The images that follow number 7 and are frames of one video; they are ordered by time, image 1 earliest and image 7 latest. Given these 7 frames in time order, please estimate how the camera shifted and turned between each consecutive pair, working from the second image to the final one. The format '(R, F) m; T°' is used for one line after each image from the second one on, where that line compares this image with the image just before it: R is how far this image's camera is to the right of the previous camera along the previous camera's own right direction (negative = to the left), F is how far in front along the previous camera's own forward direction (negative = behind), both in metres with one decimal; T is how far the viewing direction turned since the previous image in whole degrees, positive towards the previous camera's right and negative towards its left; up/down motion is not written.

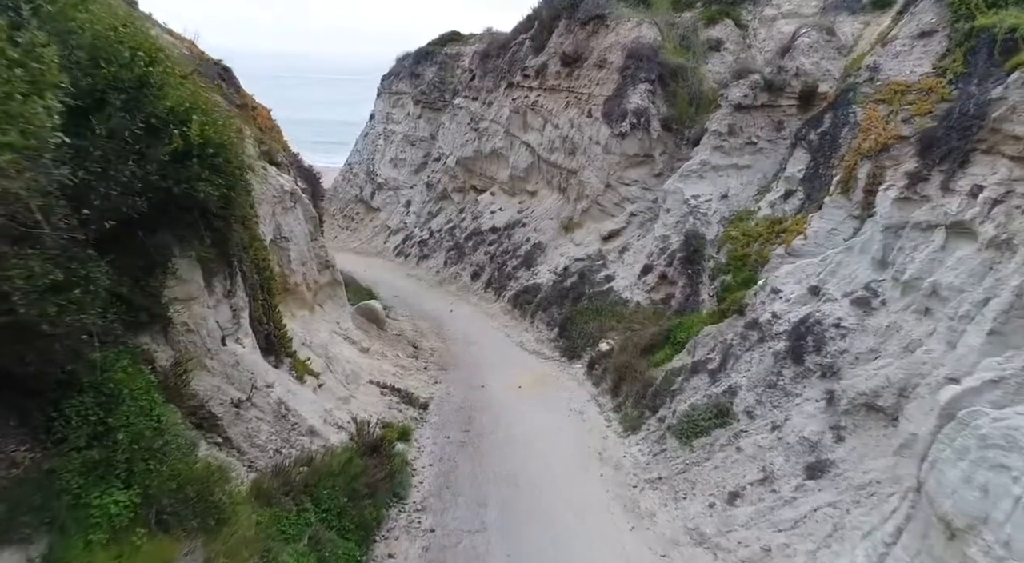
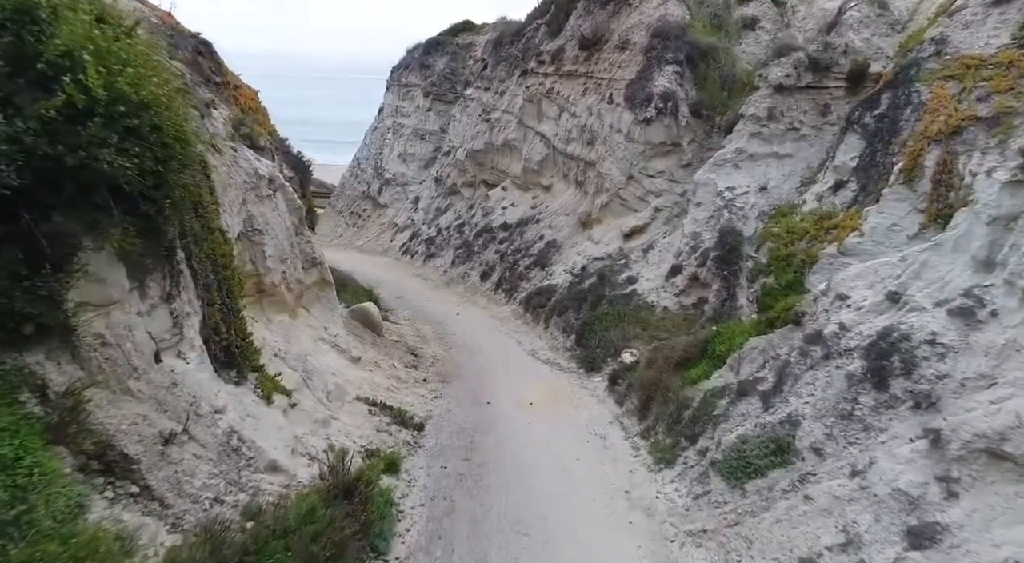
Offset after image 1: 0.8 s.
(+0.1, +2.5) m; -1°
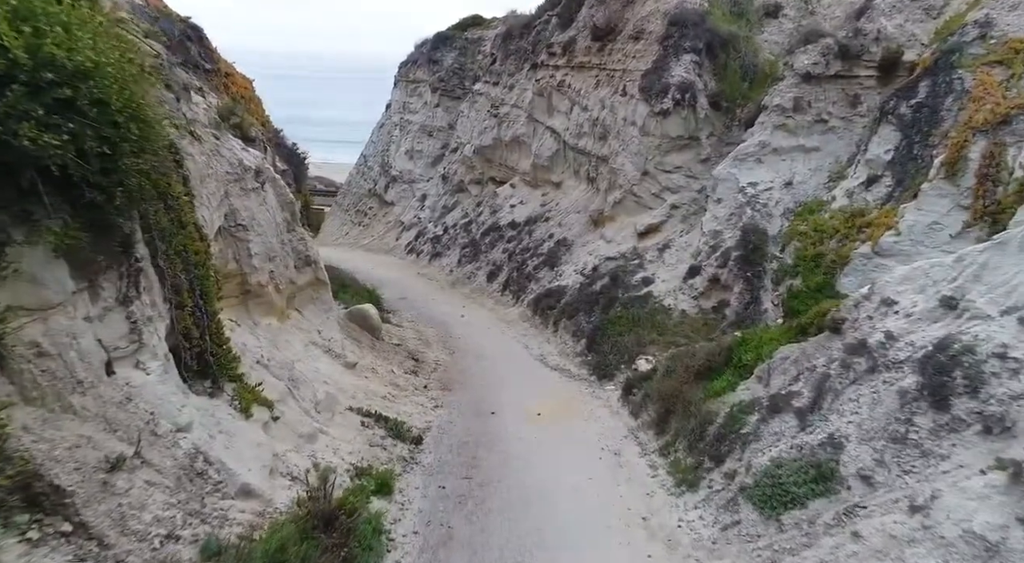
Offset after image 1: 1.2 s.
(+0.1, +1.2) m; -1°
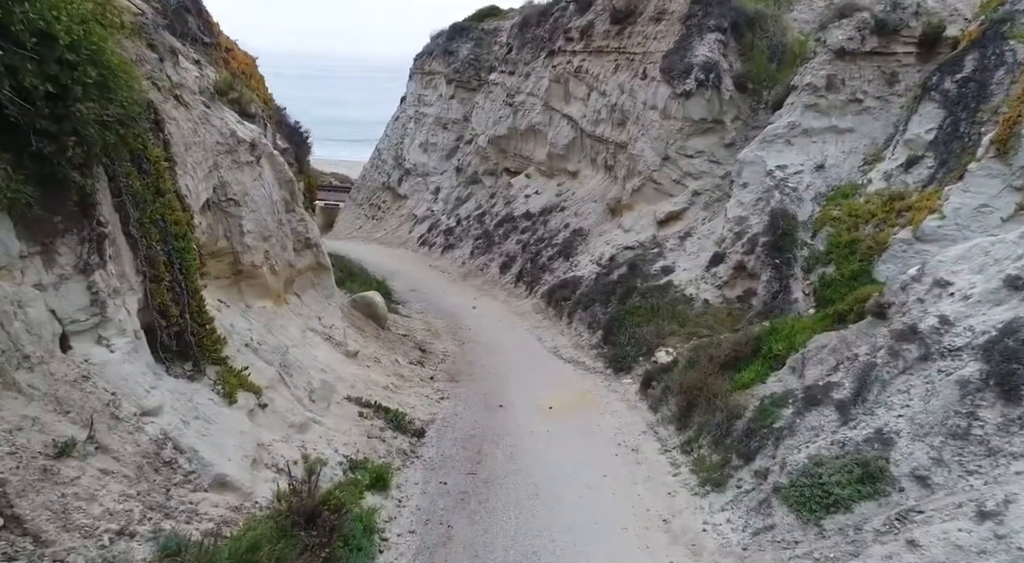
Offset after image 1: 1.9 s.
(+0.1, +1.0) m; -1°
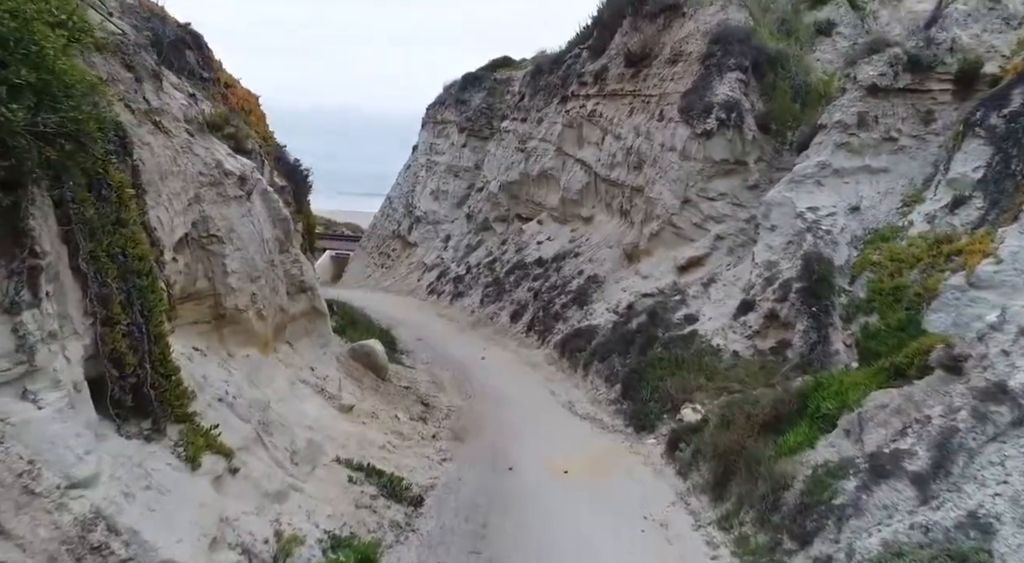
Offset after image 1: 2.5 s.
(0.0, +1.4) m; -1°
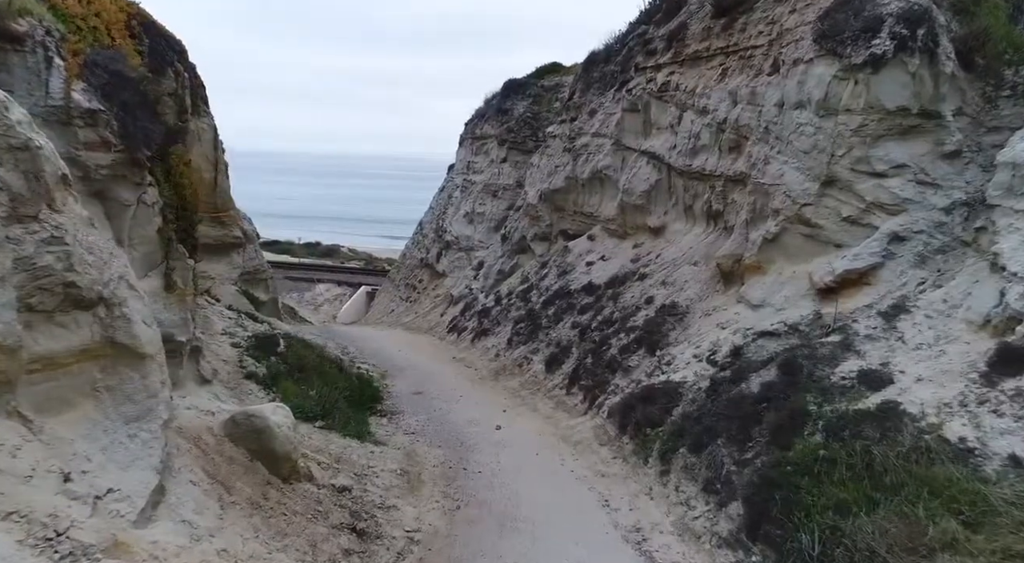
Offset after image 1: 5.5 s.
(+0.4, +8.5) m; -4°
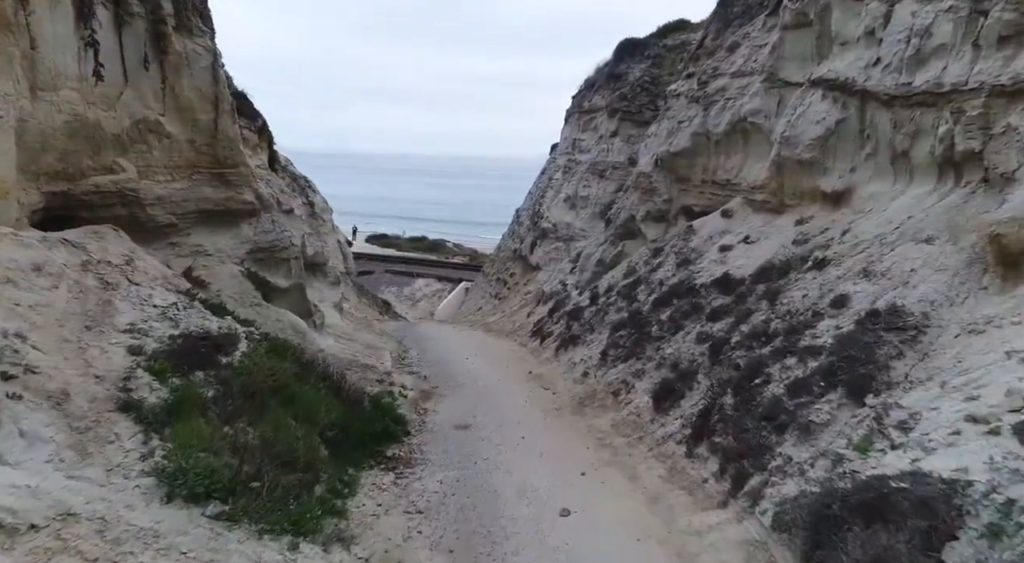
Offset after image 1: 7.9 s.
(+0.3, +7.0) m; -8°
